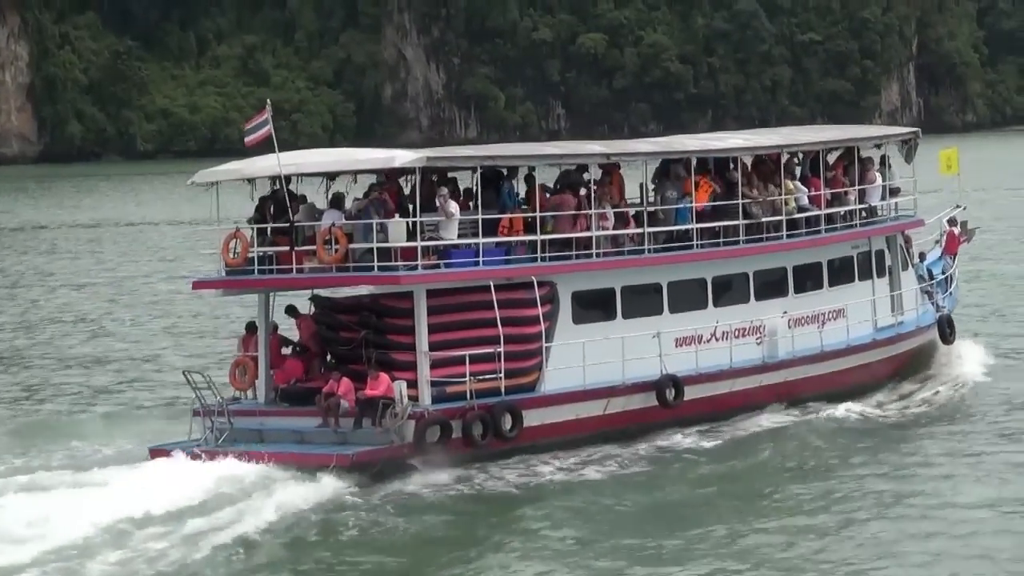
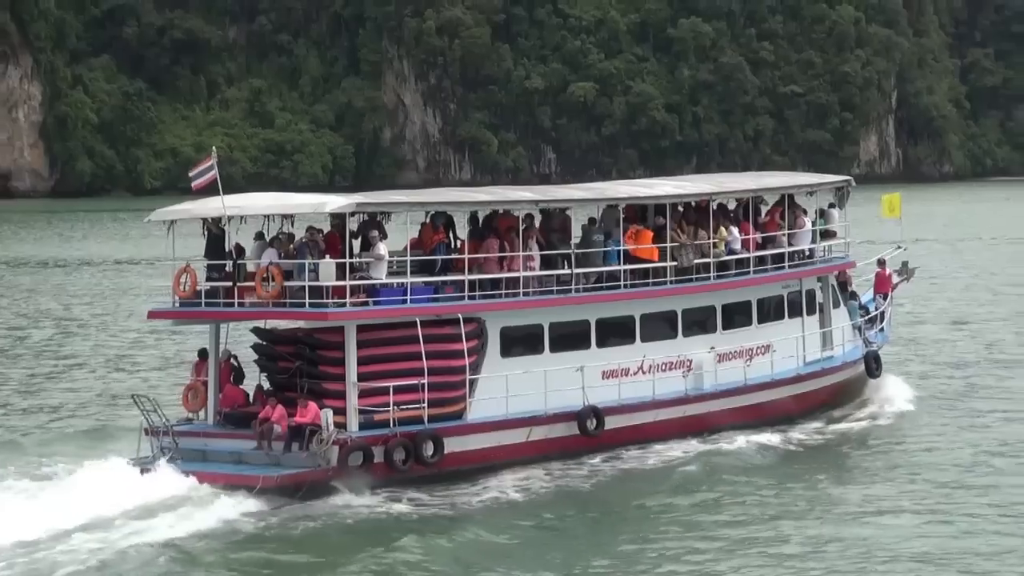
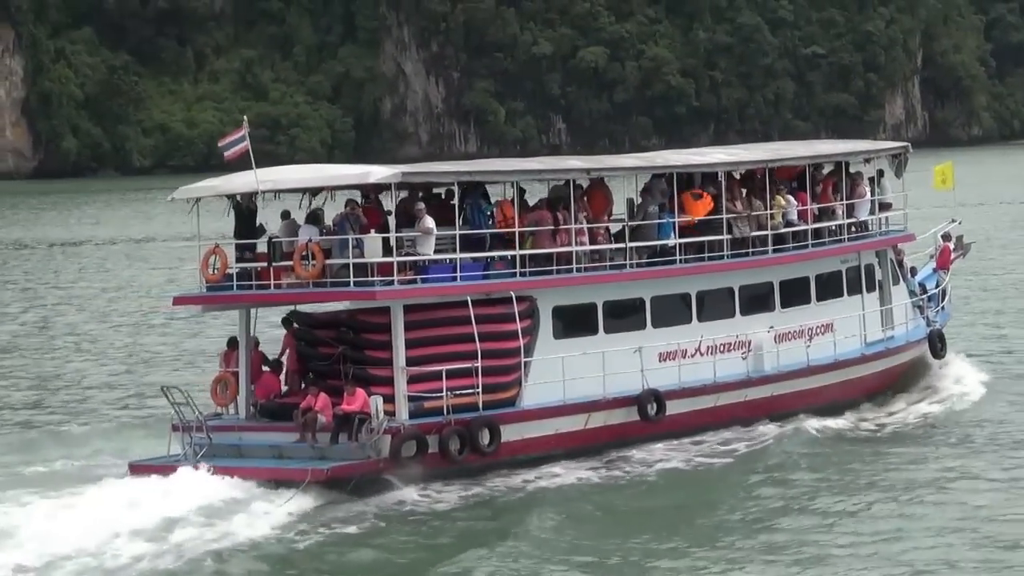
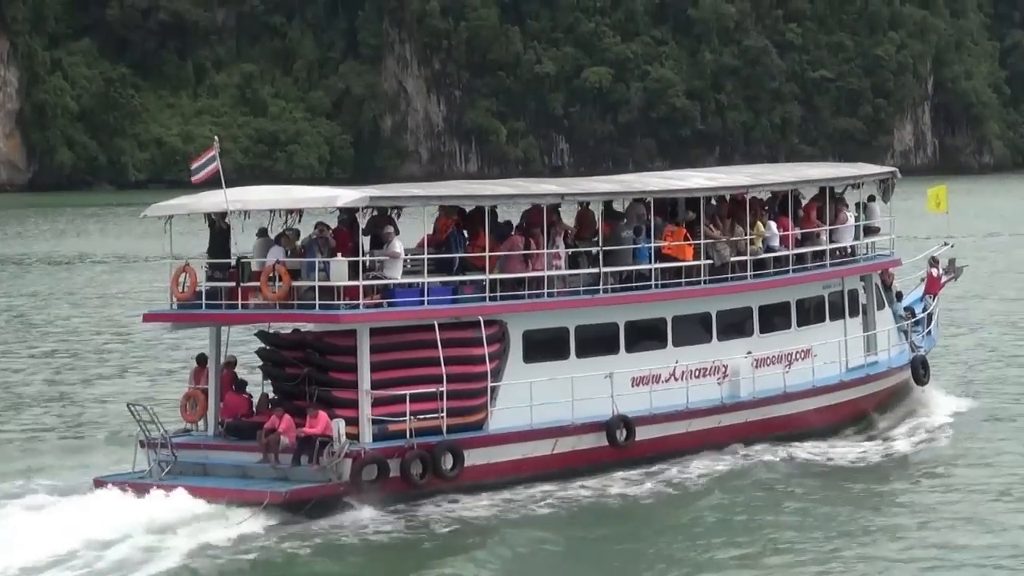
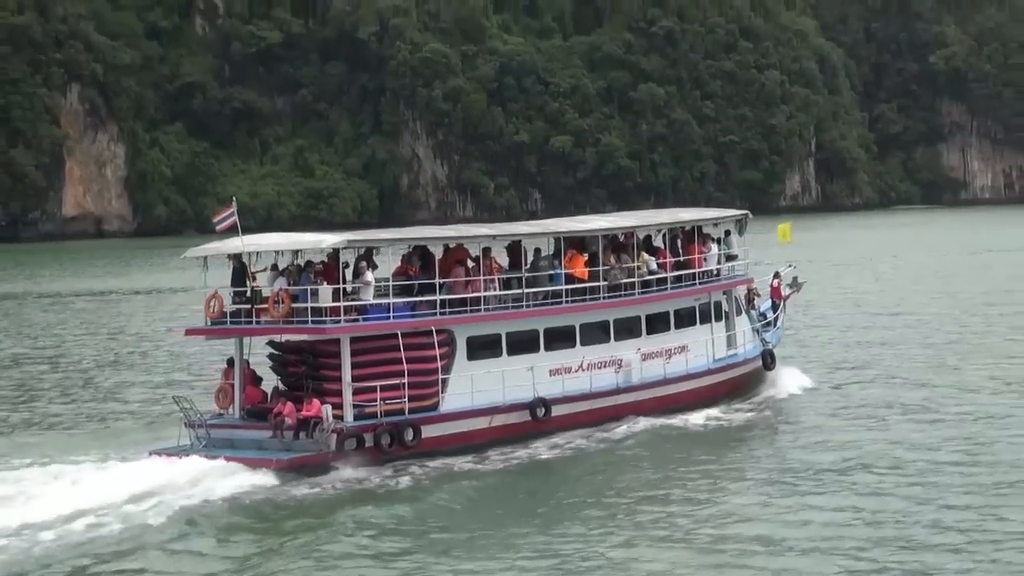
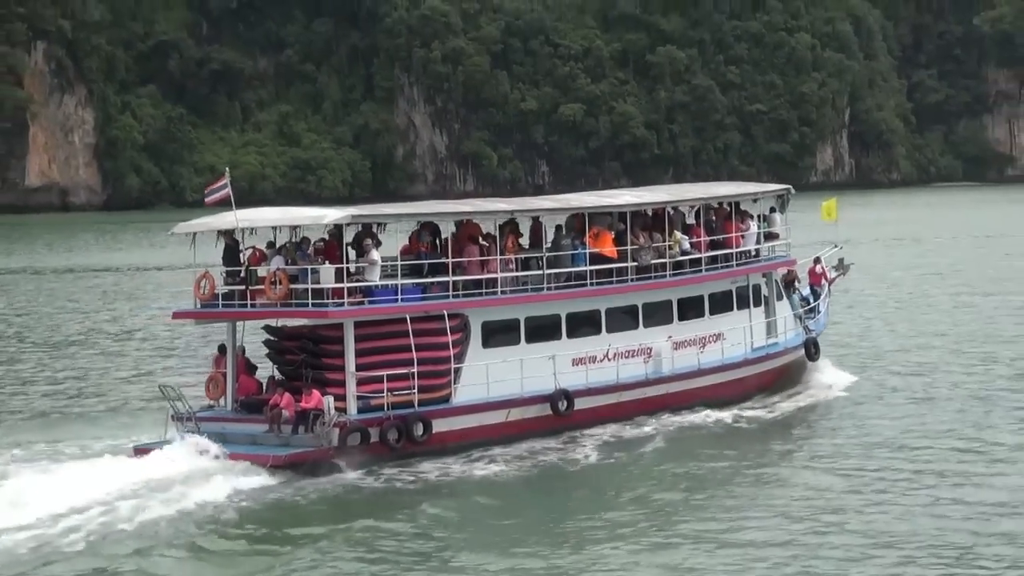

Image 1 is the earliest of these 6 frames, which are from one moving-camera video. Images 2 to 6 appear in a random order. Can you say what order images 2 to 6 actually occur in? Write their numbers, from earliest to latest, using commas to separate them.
3, 4, 2, 6, 5
